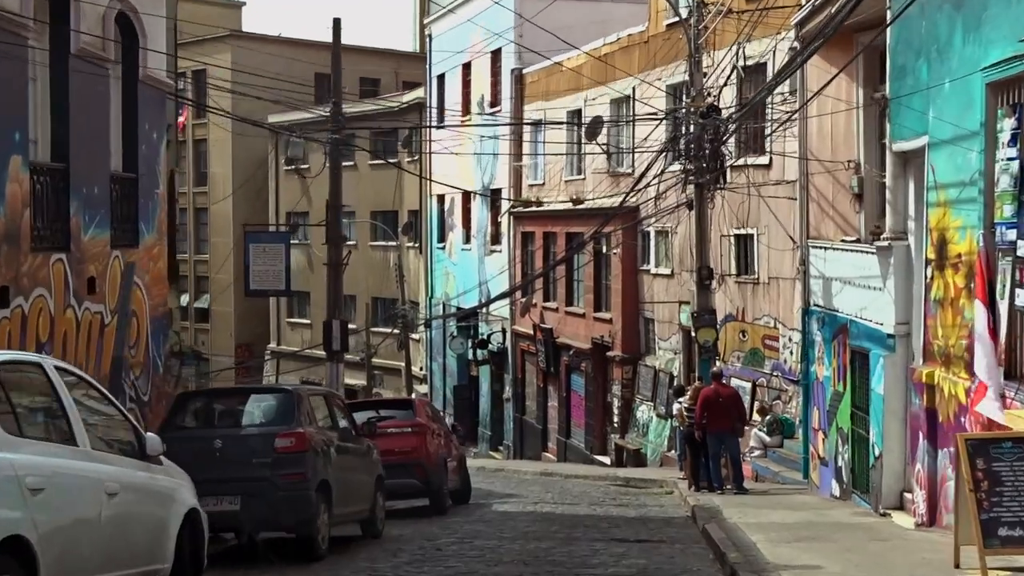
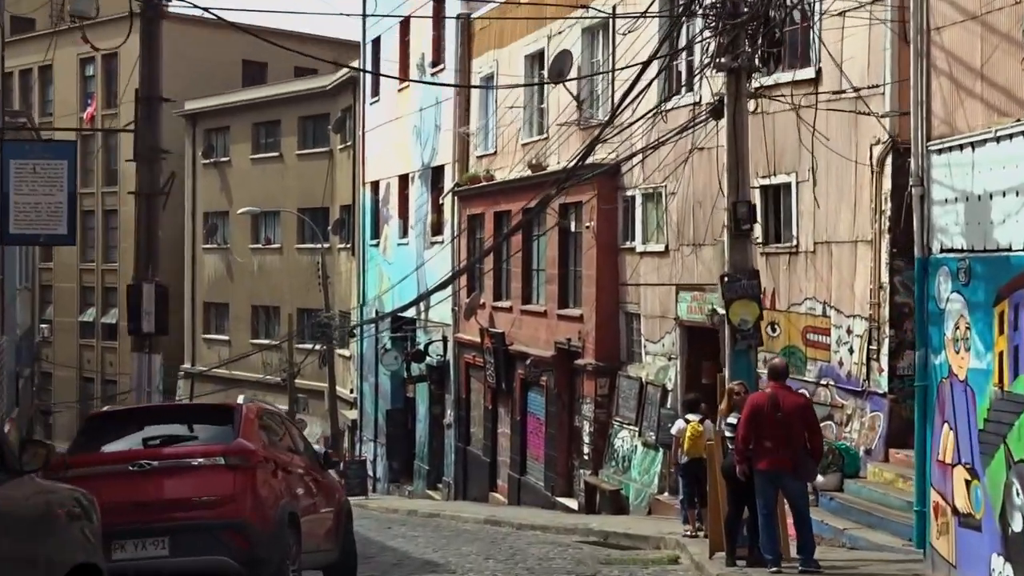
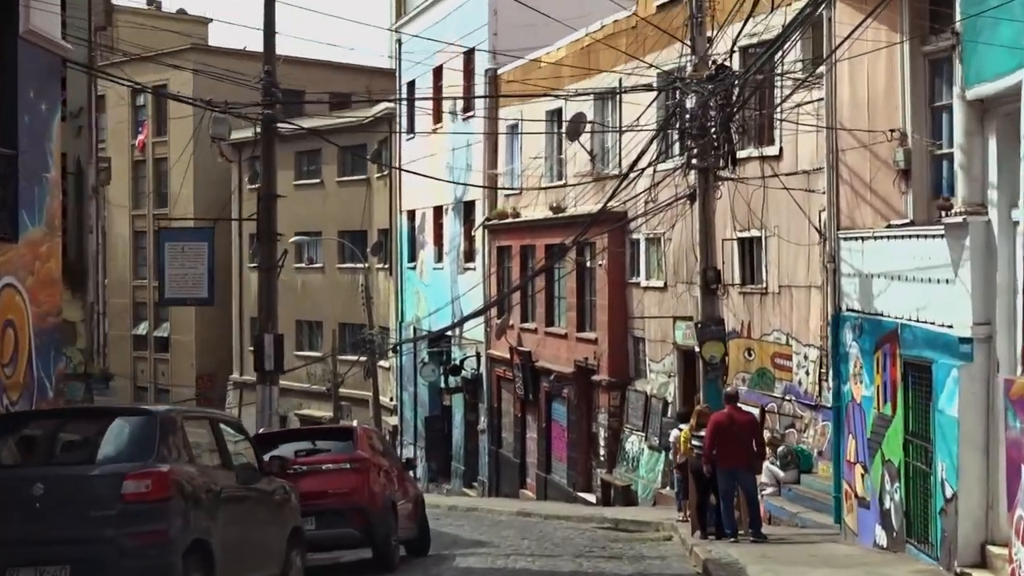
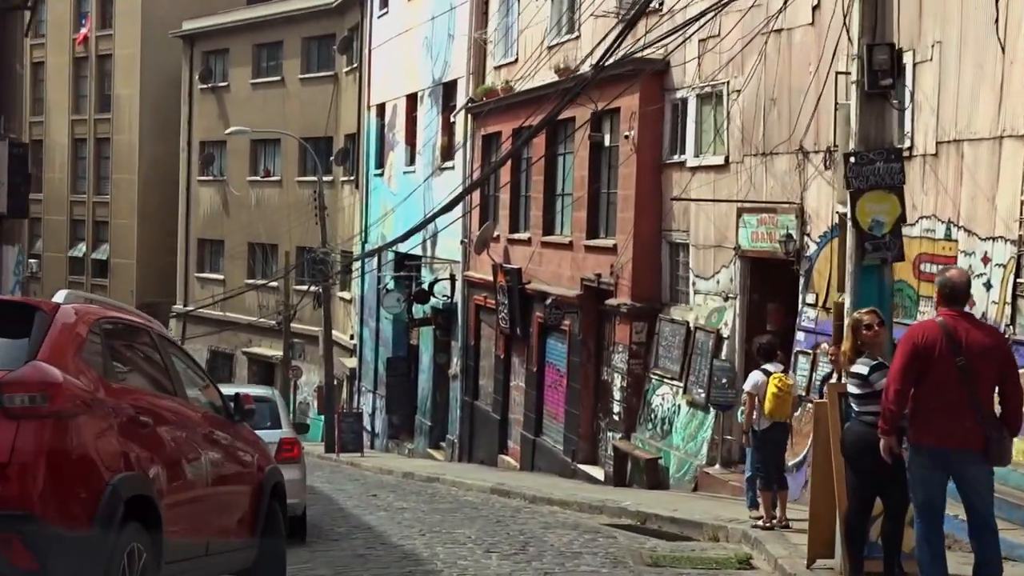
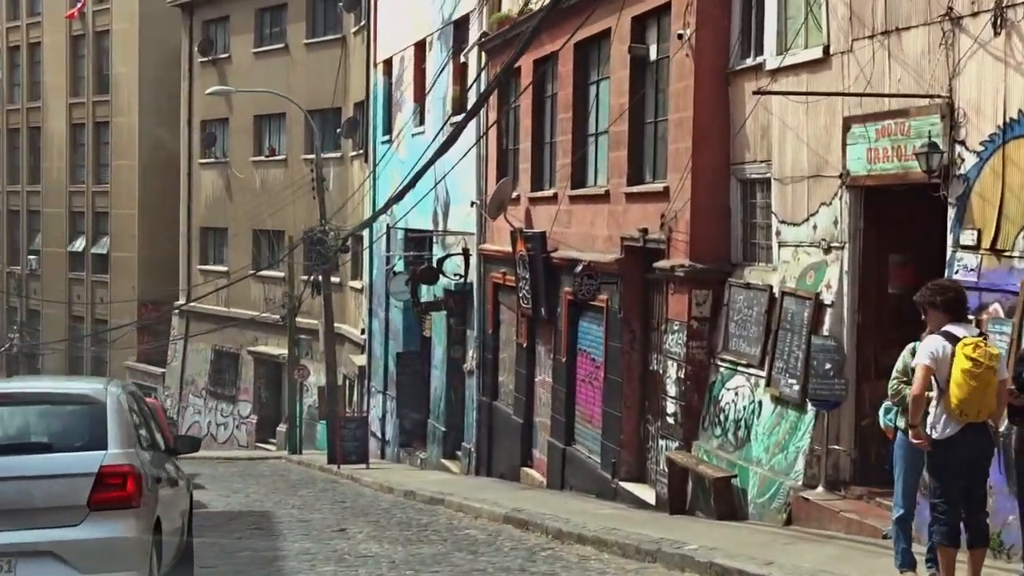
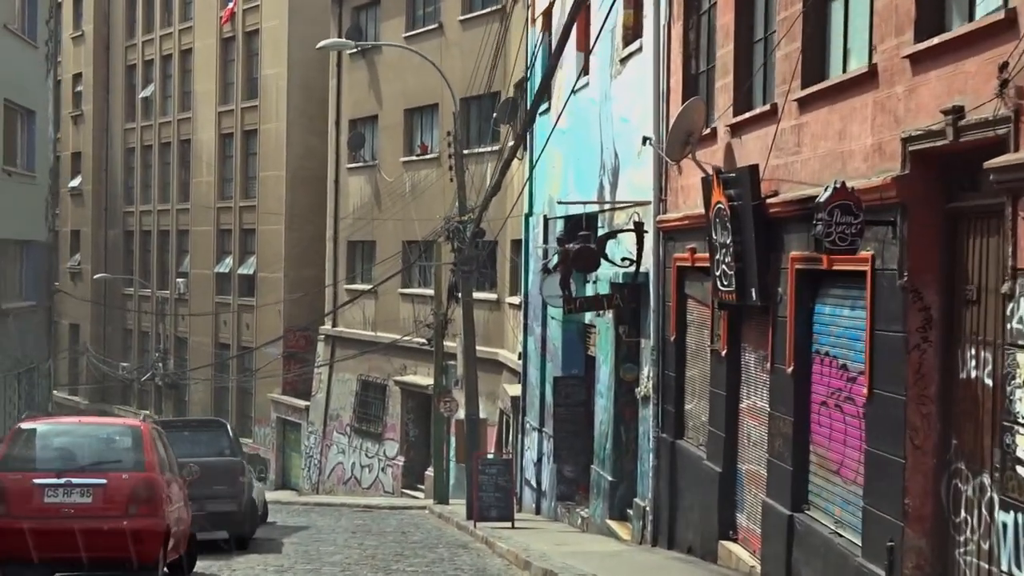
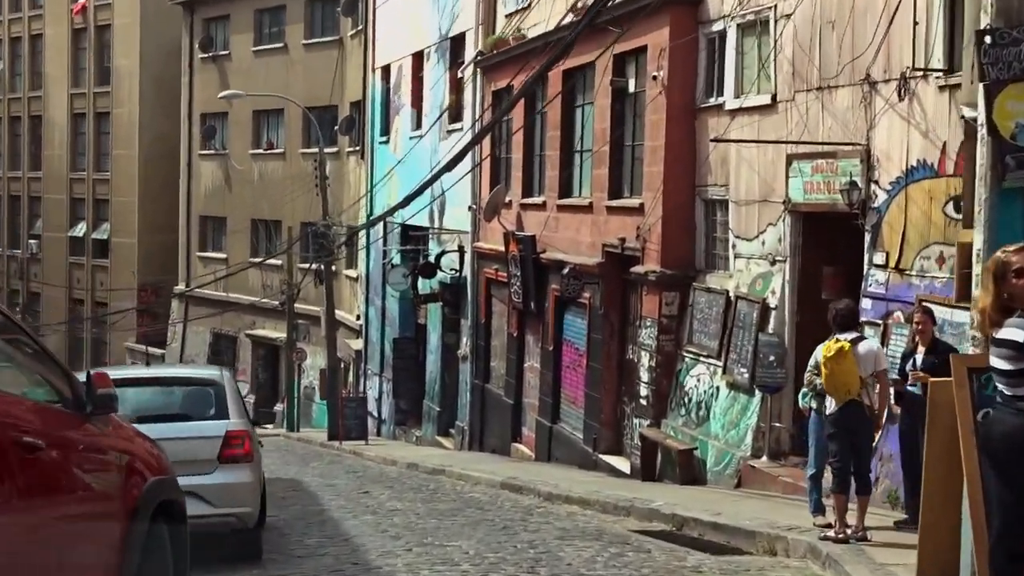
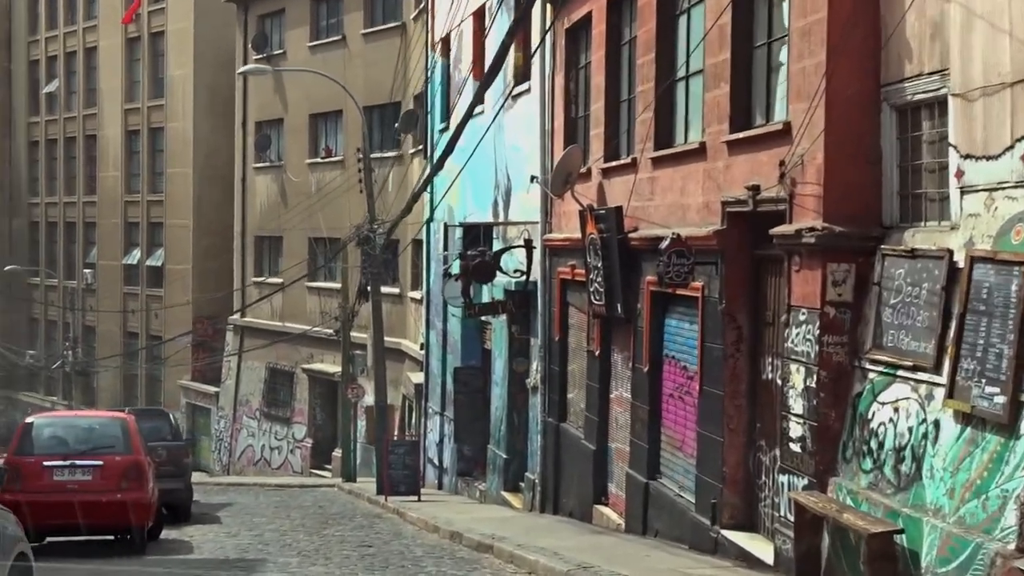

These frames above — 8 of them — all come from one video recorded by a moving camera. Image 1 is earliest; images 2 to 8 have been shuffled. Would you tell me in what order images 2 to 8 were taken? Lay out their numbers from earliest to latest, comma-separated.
3, 2, 4, 7, 5, 8, 6
